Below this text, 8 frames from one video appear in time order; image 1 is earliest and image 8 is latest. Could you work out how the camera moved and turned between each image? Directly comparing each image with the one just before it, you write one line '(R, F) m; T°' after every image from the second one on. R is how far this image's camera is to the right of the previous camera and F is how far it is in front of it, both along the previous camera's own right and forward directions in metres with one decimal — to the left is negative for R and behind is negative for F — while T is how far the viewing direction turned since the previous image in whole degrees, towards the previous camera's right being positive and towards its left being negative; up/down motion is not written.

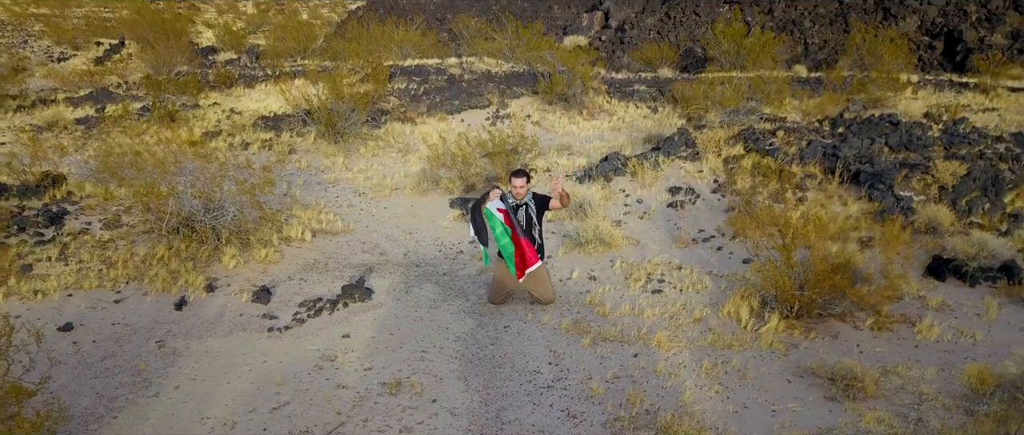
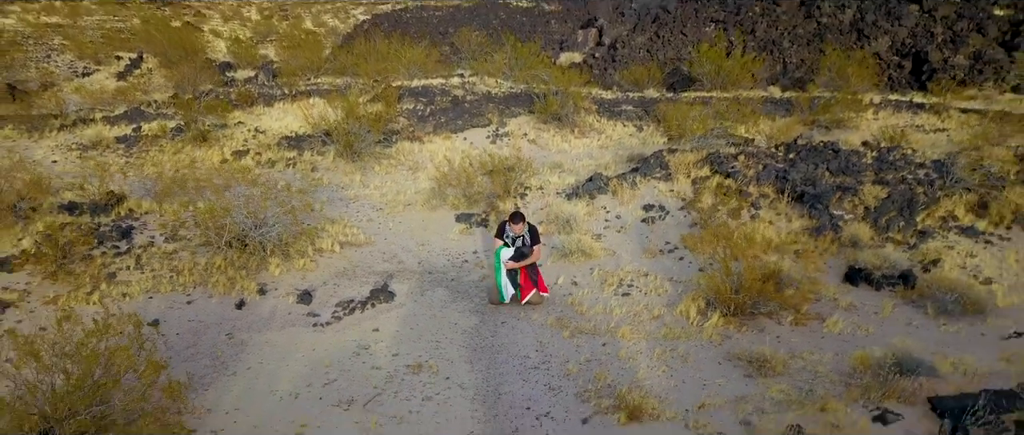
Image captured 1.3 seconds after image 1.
(0.0, -1.3) m; 0°
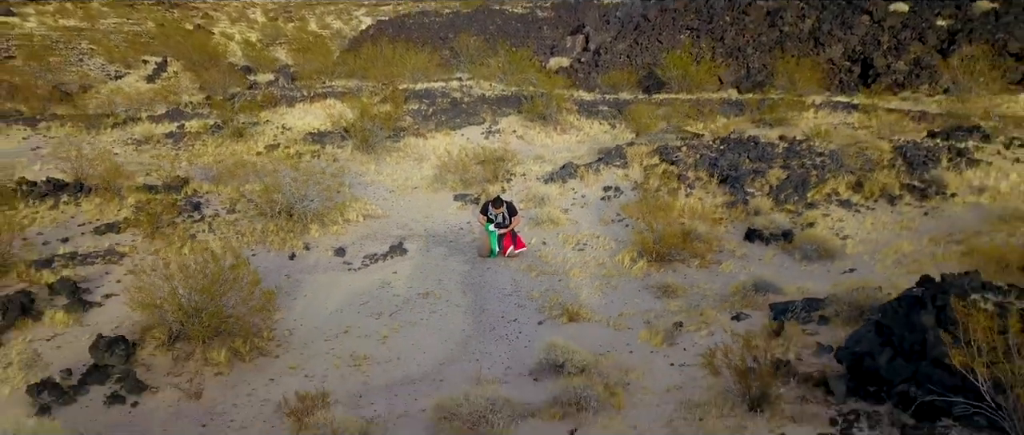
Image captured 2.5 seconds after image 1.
(+0.1, -2.3) m; 0°
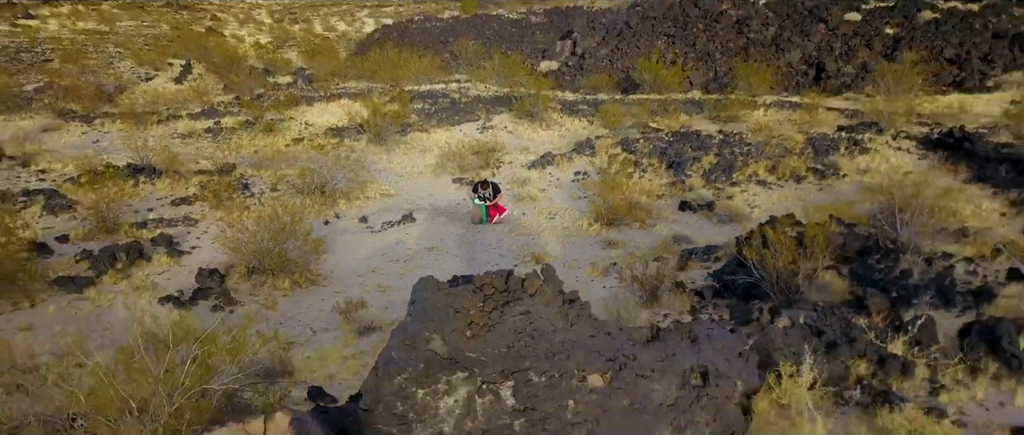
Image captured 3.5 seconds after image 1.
(+0.2, -2.6) m; 0°
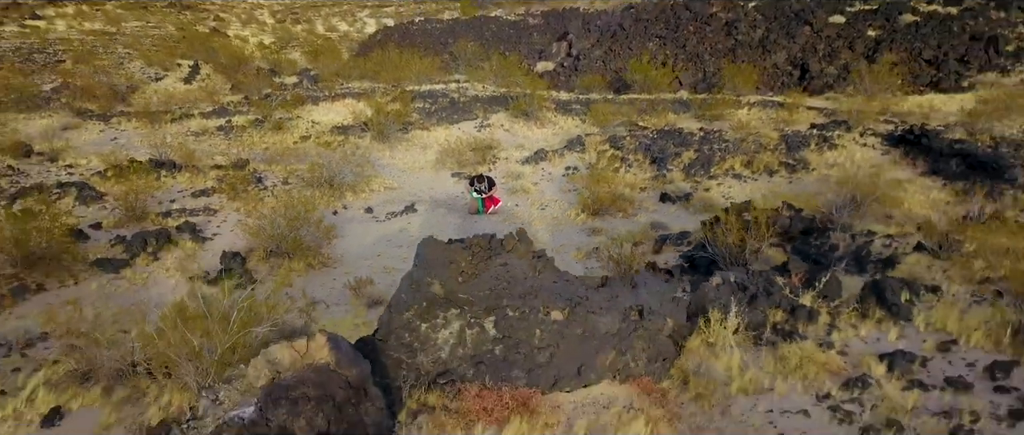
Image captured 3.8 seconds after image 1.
(+0.1, -1.0) m; 0°
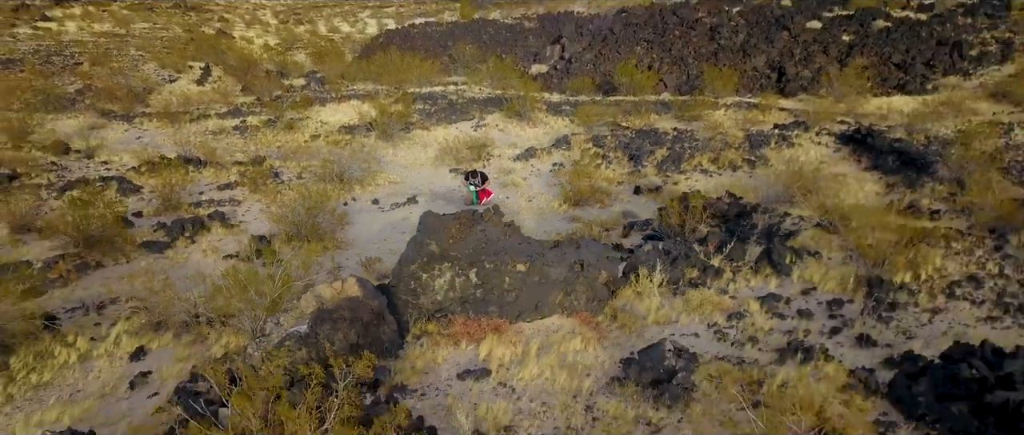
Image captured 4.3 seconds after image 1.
(+0.1, -1.6) m; 0°
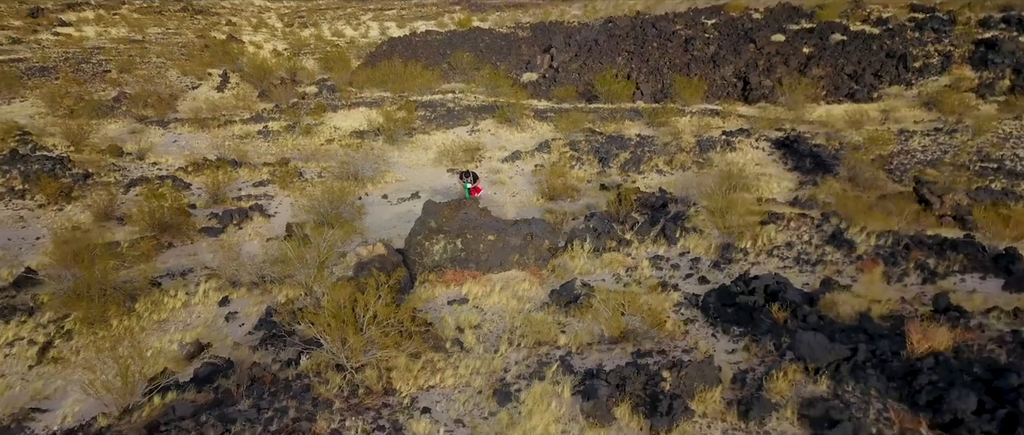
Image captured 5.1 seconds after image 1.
(+0.2, -2.9) m; 0°
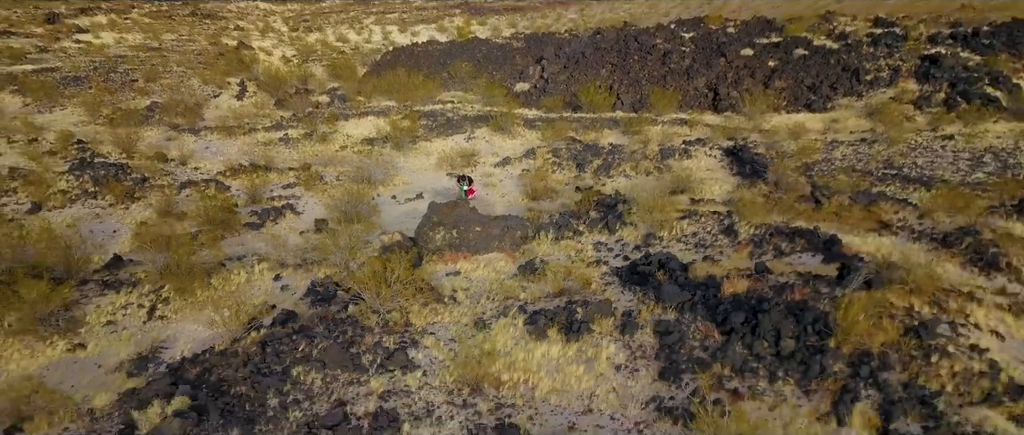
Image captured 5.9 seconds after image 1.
(+0.2, -3.2) m; 0°
